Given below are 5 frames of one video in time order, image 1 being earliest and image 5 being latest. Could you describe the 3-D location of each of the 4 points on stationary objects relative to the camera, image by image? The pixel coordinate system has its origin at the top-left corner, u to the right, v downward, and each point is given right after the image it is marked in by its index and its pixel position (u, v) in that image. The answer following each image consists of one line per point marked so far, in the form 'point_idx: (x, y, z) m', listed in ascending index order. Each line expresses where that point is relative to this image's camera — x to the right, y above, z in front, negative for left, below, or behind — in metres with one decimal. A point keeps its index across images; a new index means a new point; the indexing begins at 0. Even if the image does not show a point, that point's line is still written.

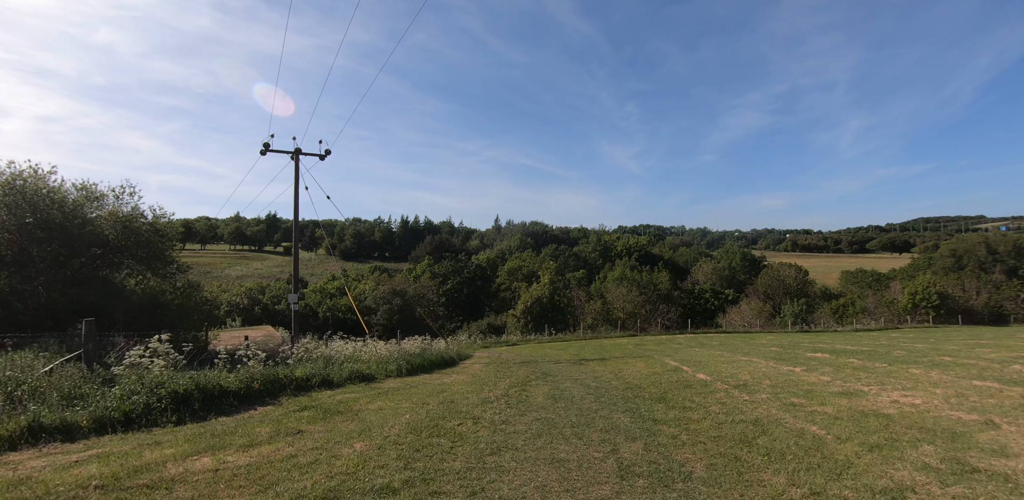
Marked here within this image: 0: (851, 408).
0: (+5.4, -2.5, +8.0) m
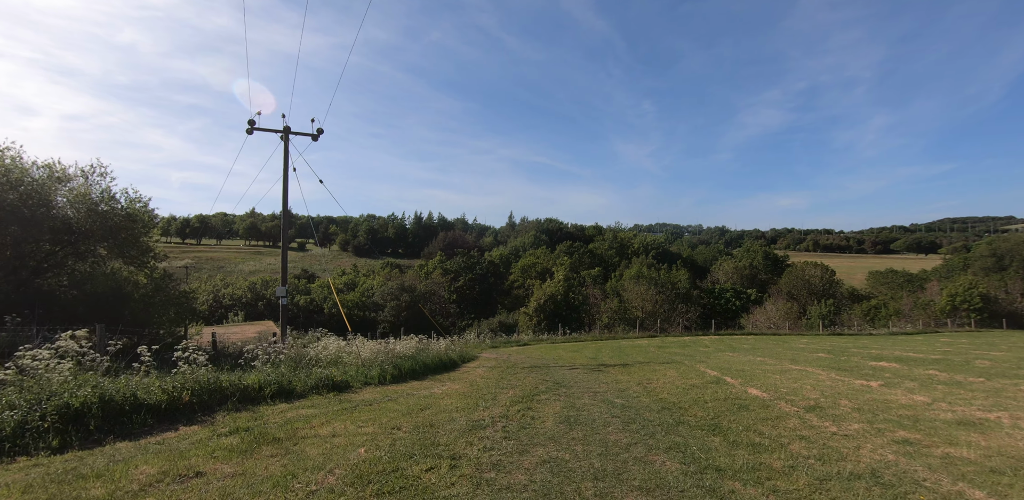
0: (+5.4, -2.2, +5.5) m
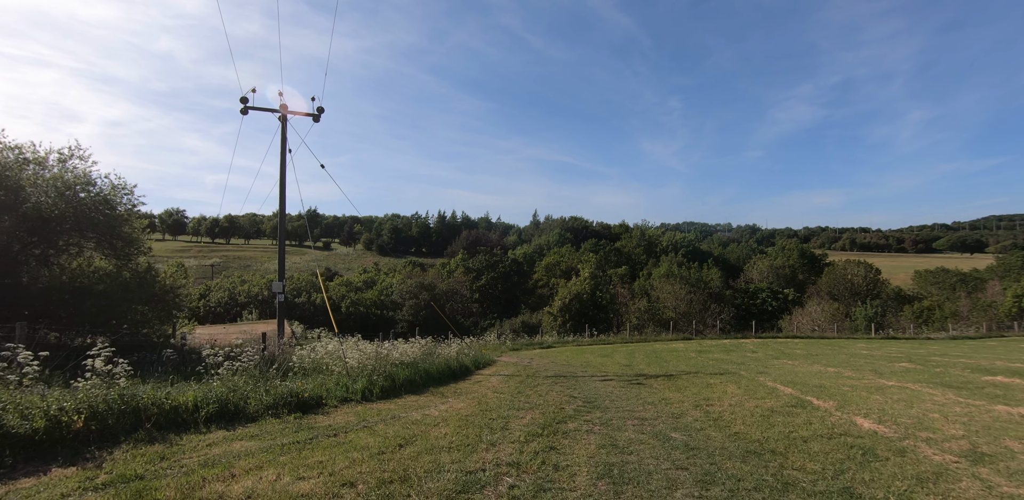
0: (+5.4, -1.9, +2.9) m
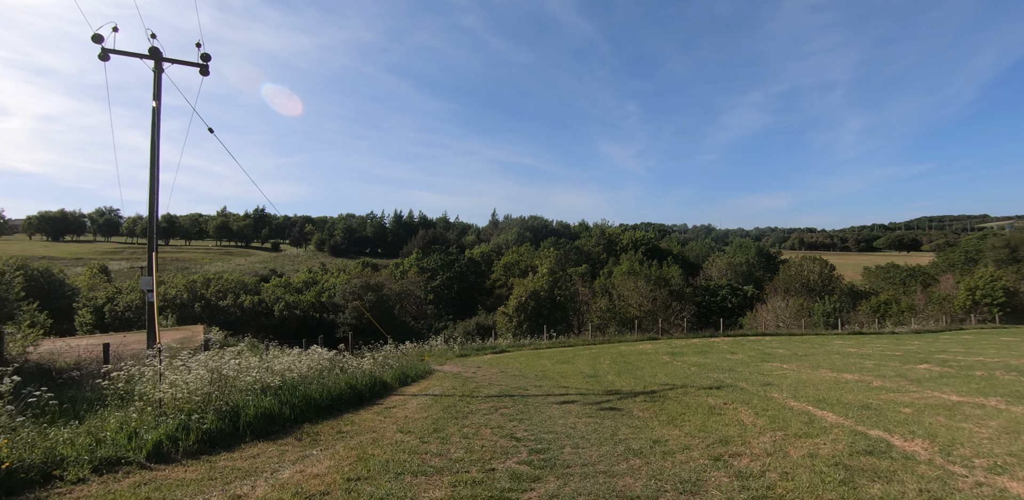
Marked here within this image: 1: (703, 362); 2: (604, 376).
0: (+4.8, -1.4, -0.2) m
1: (+6.1, -3.5, +15.9) m
2: (+2.2, -3.0, +12.0) m
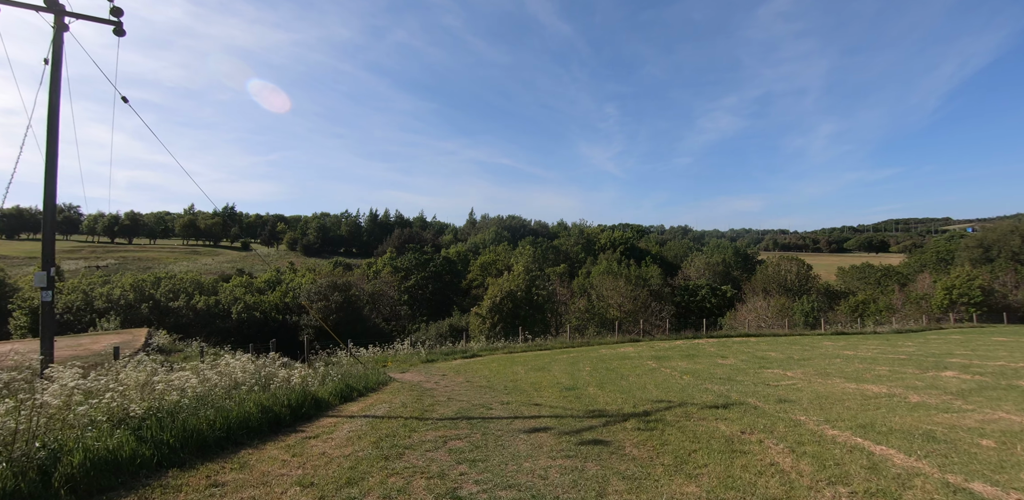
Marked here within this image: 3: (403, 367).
0: (+4.6, -1.1, -1.9) m
1: (+5.2, -3.3, +14.2) m
2: (+1.5, -2.8, +10.1) m
3: (-4.1, -4.3, +18.6) m
